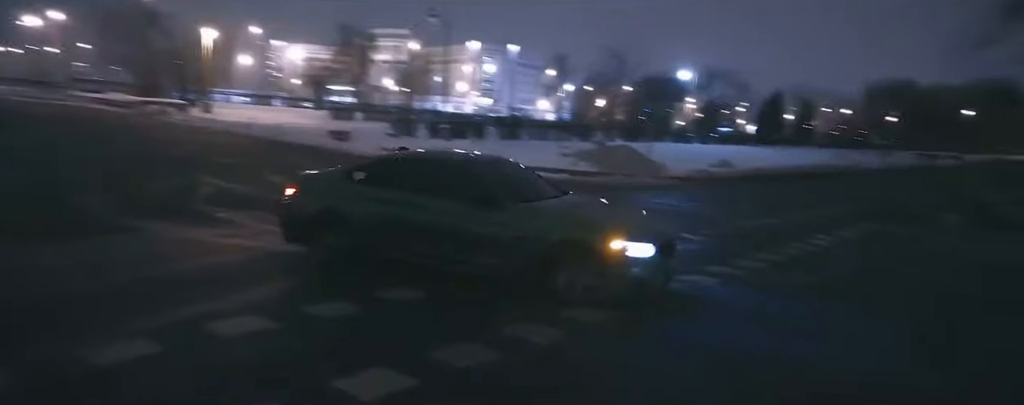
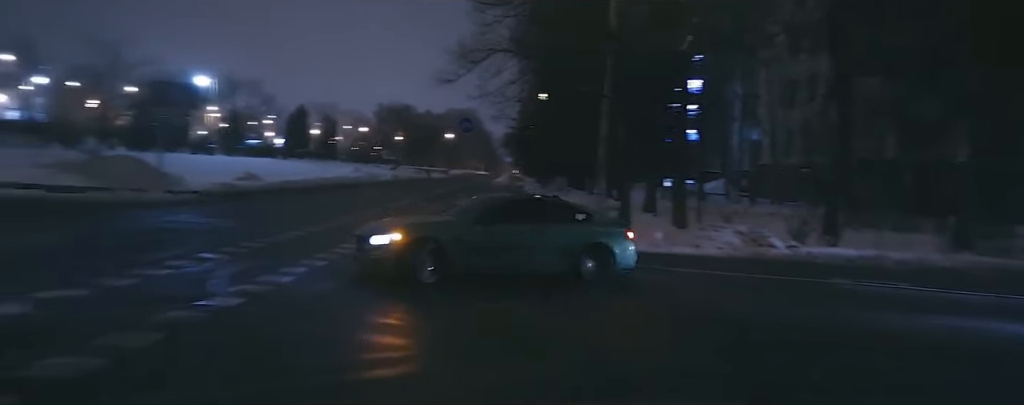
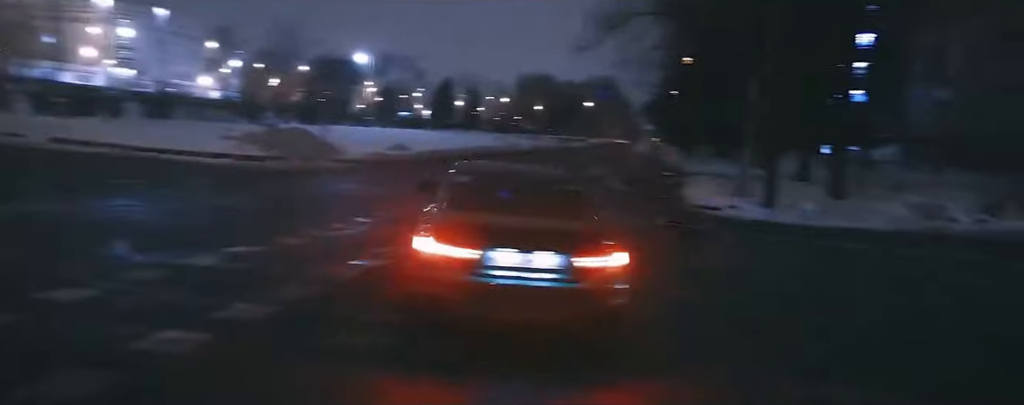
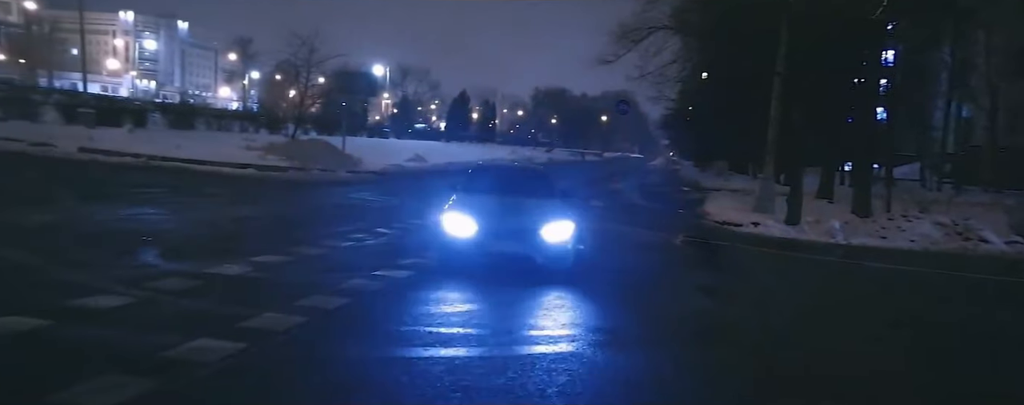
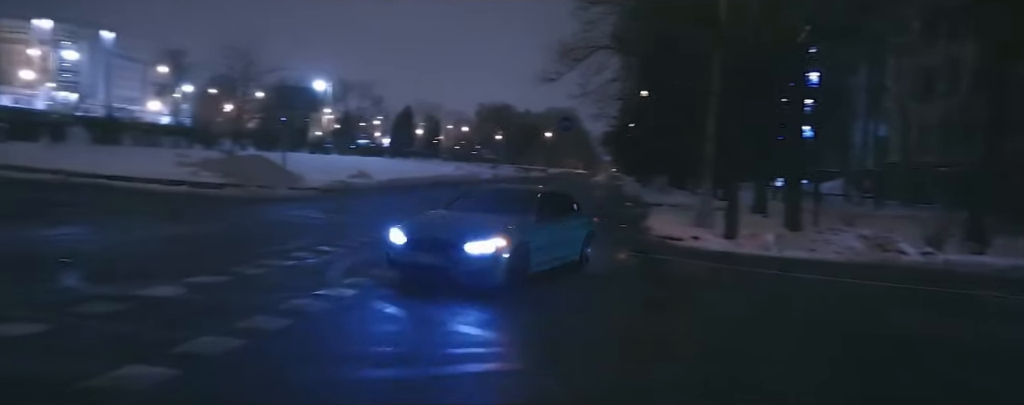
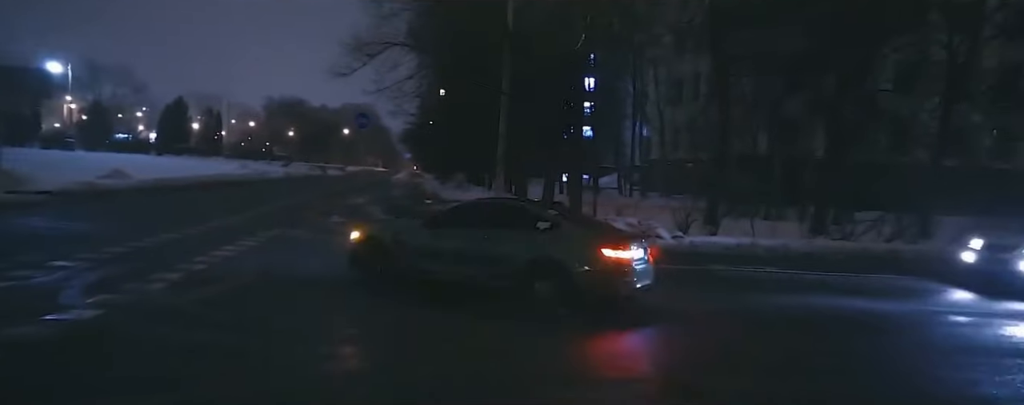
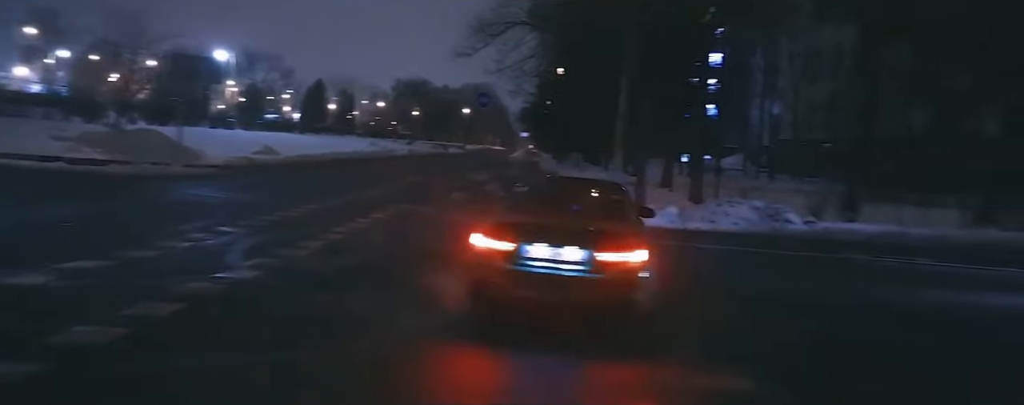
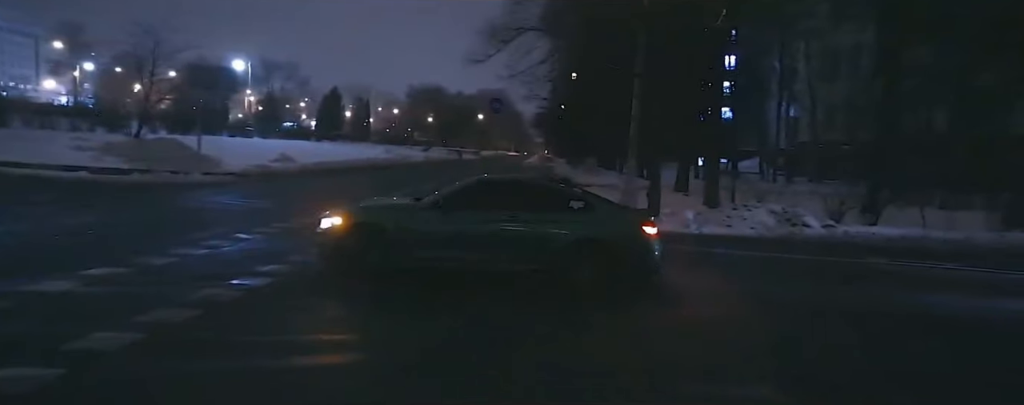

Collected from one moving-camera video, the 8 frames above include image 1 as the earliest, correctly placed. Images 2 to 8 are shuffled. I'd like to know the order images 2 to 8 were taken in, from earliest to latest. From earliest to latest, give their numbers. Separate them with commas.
3, 8, 4, 7, 6, 2, 5
